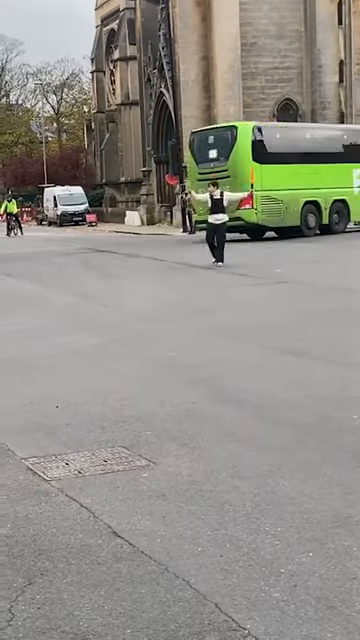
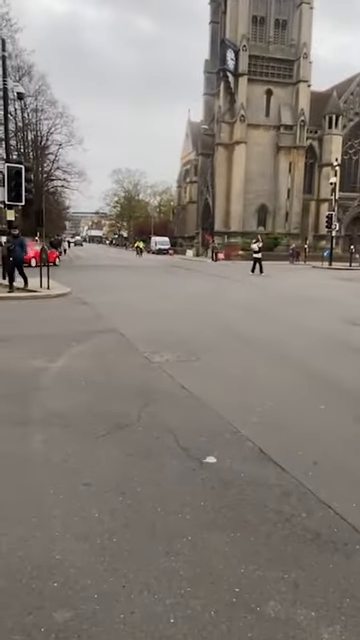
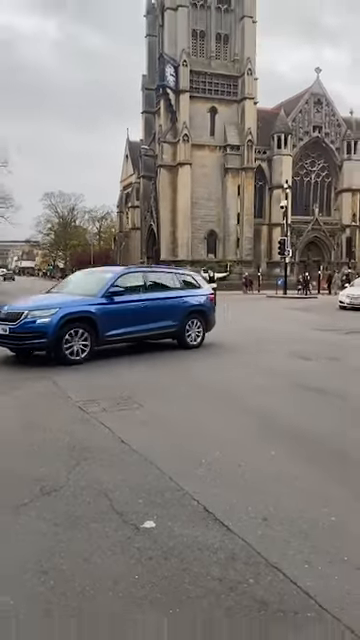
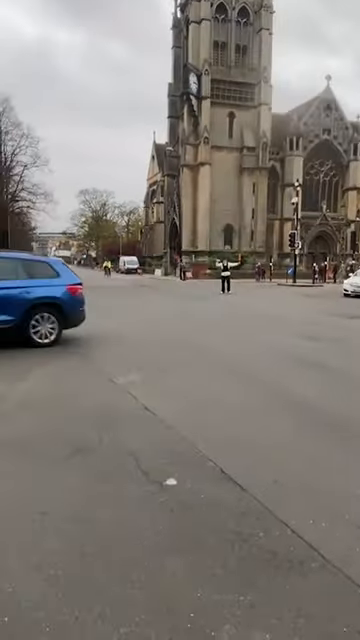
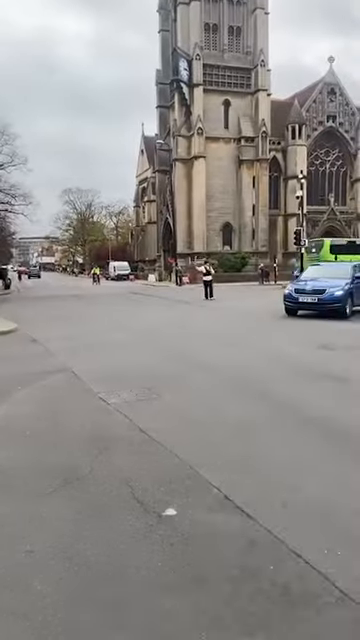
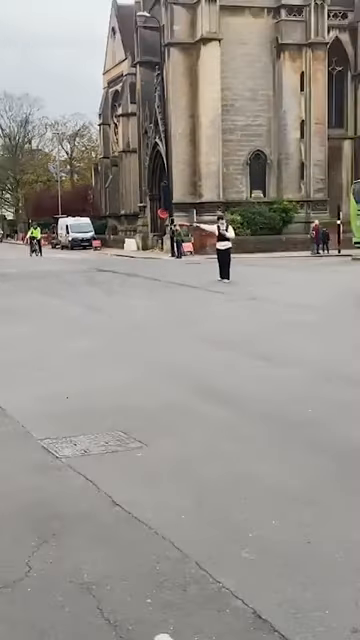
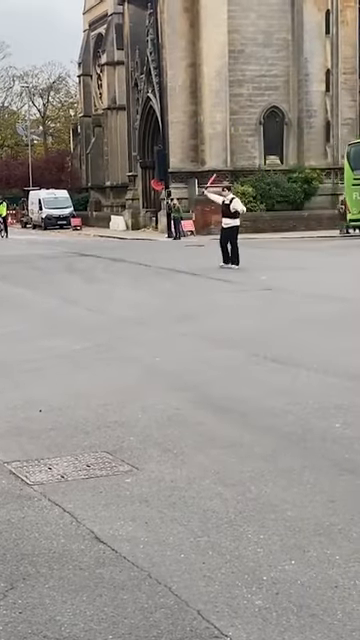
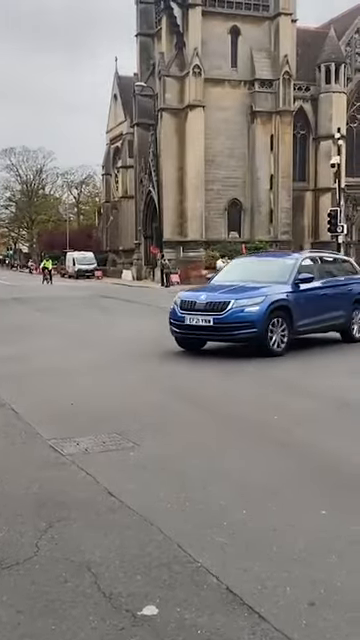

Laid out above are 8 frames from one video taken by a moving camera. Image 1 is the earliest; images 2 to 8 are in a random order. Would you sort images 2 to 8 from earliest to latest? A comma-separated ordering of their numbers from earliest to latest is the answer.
7, 6, 5, 8, 3, 4, 2
